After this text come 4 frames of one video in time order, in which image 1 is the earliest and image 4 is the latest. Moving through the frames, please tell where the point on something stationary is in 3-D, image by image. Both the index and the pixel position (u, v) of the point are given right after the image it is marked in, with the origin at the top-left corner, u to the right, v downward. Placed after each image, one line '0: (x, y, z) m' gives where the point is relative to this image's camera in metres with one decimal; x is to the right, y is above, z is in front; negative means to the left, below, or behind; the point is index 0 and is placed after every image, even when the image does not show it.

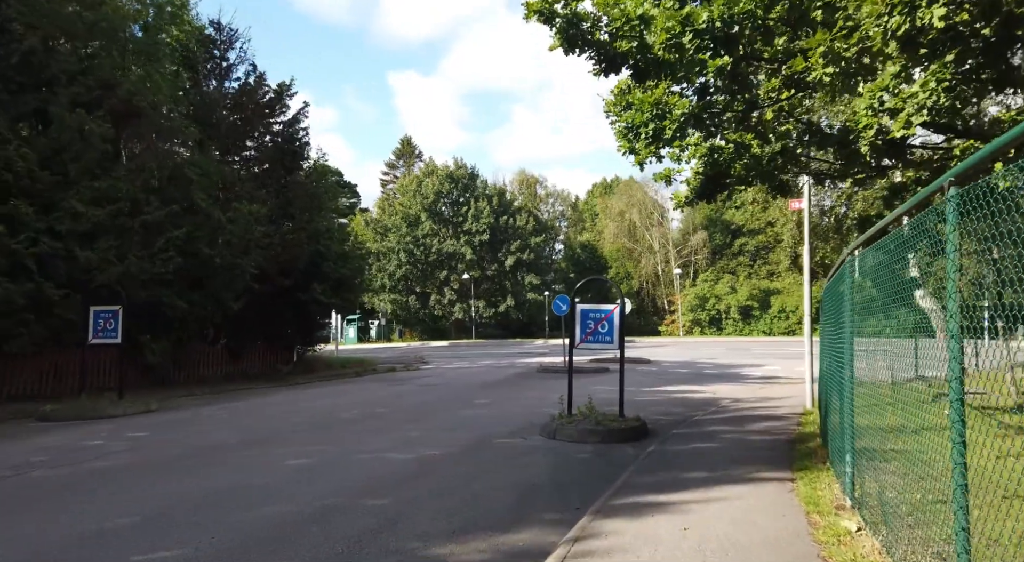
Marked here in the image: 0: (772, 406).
0: (+4.5, -2.2, +15.6) m
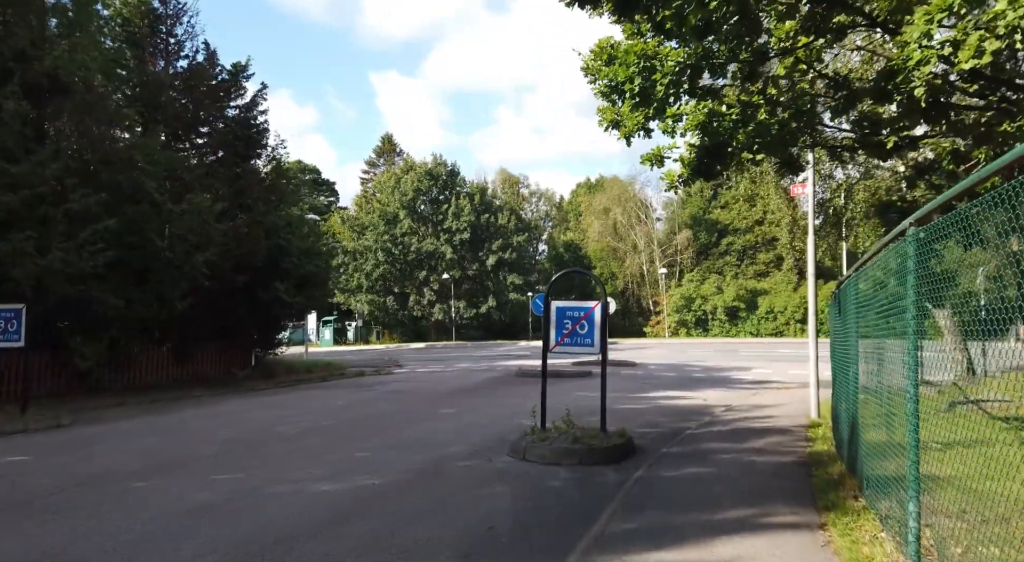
0: (+4.0, -2.1, +14.0) m
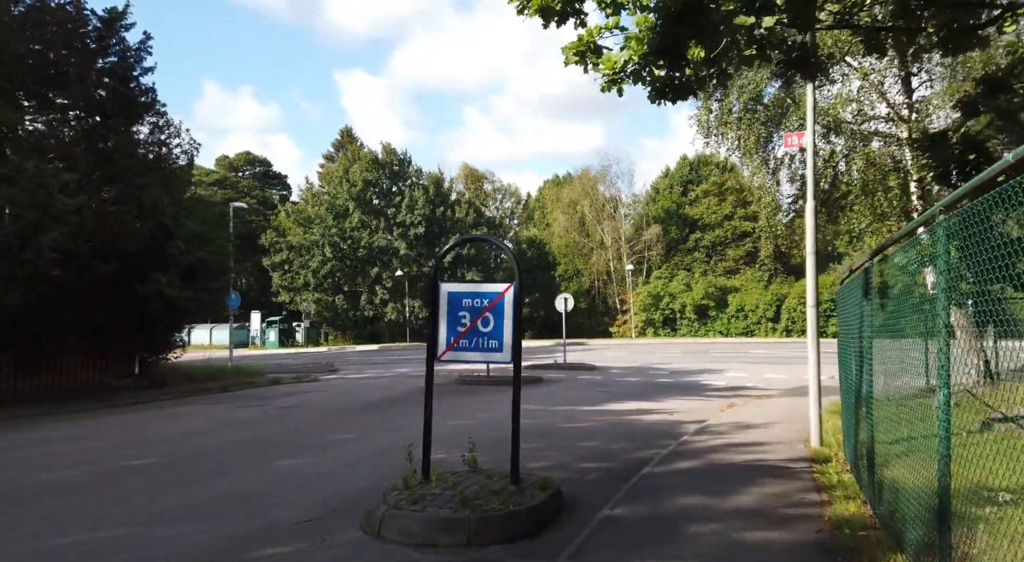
0: (+2.9, -1.9, +10.6) m
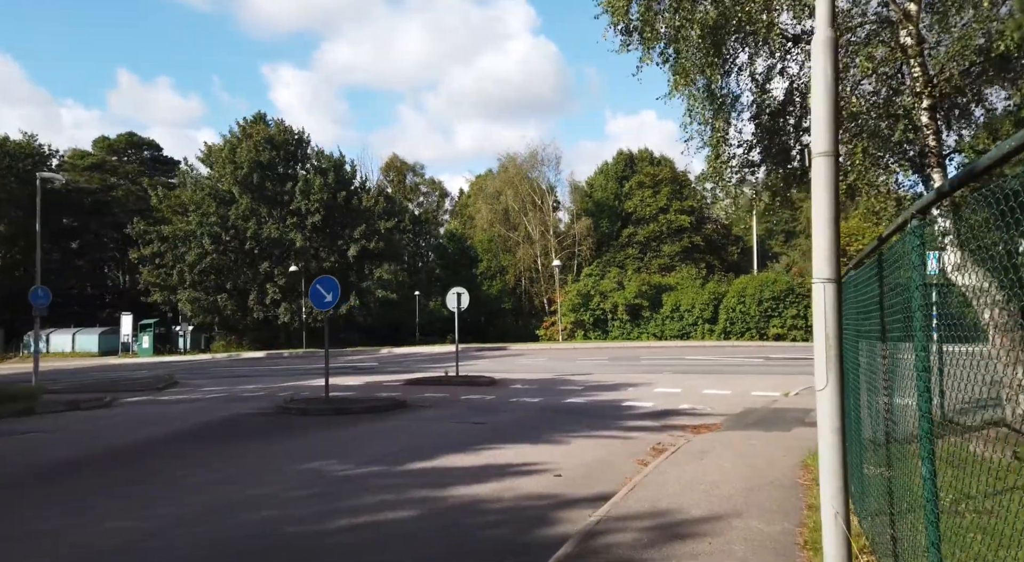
0: (+0.9, -1.6, +4.6) m
